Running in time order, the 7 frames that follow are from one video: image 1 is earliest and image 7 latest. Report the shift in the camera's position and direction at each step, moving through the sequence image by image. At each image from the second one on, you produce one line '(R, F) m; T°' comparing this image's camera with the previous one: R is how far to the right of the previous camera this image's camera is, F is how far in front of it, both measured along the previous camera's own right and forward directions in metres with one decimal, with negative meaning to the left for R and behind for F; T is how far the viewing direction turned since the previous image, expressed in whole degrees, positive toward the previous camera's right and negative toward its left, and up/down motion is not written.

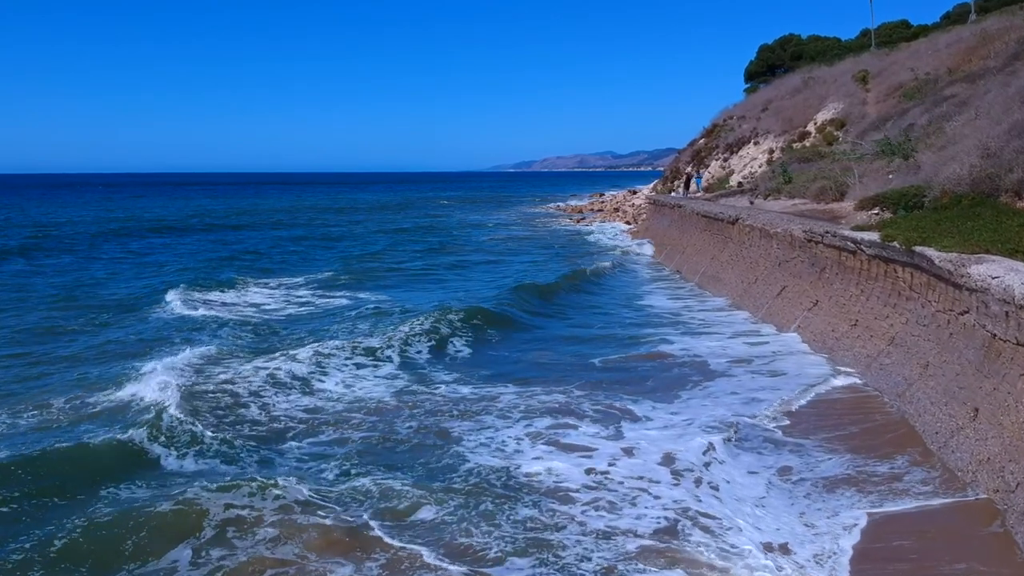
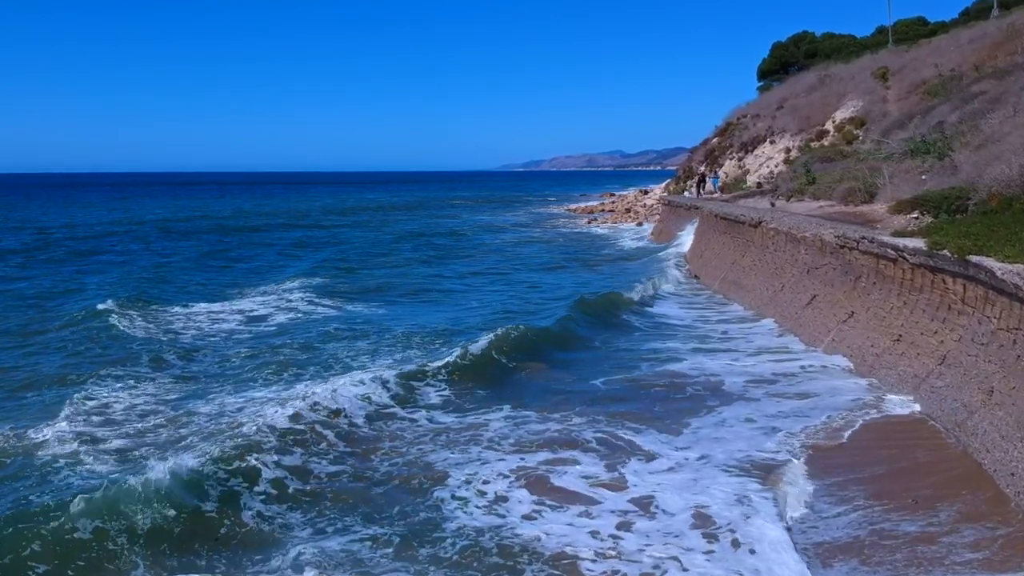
(0.0, +1.1) m; -1°
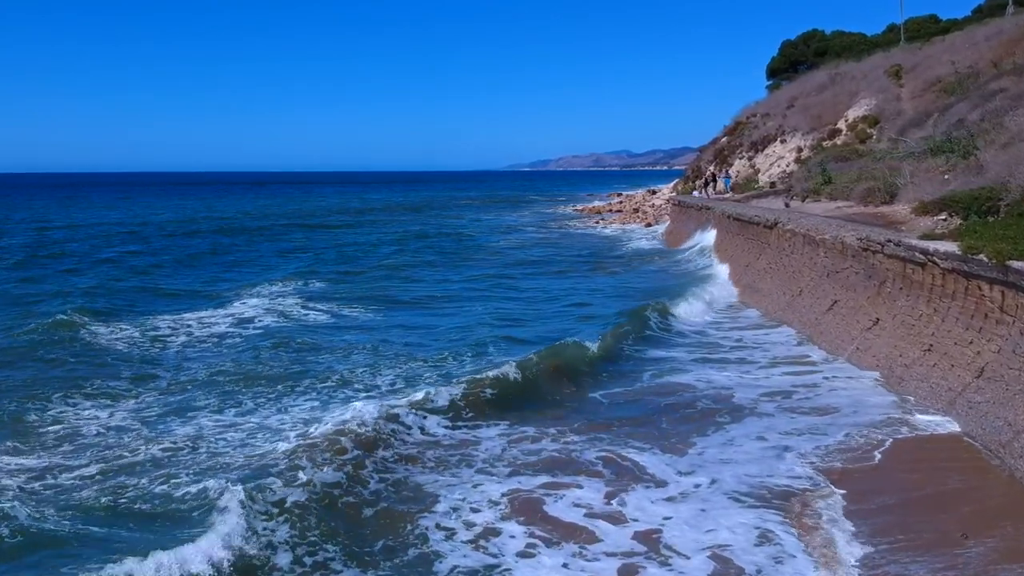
(0.0, +0.7) m; 0°
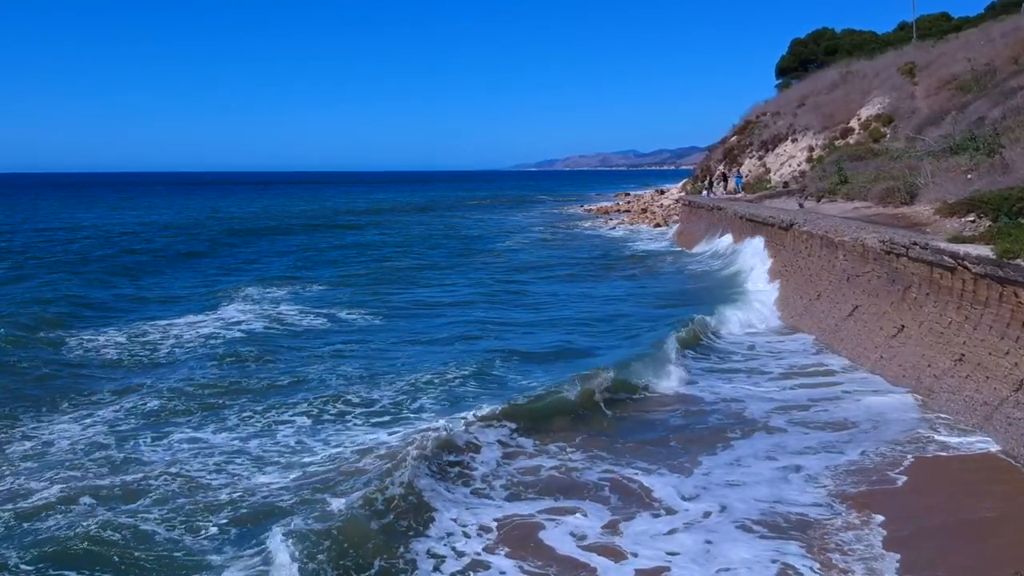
(0.0, +0.6) m; 0°
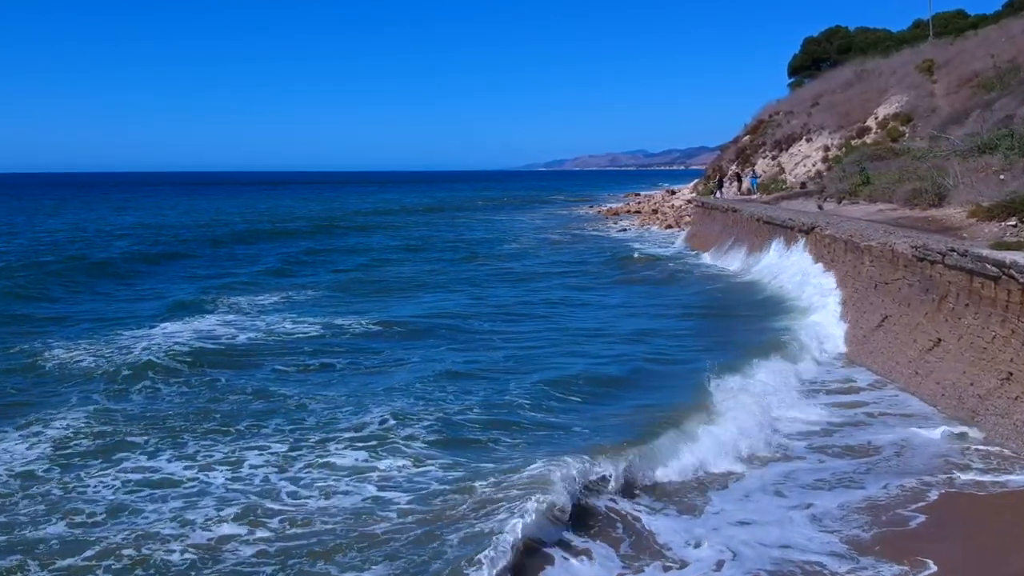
(+0.1, +0.9) m; -1°
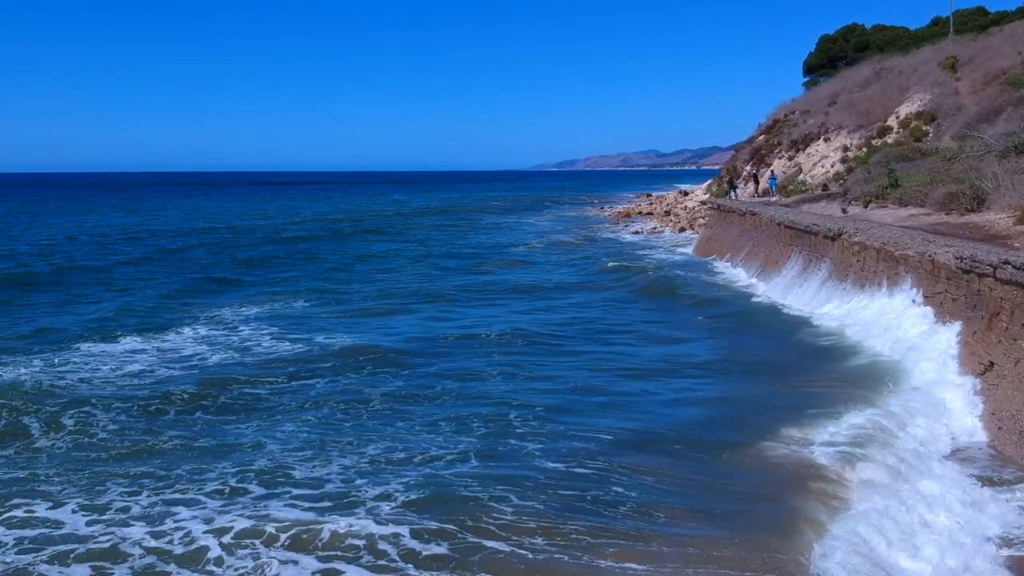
(+0.1, +1.3) m; -1°
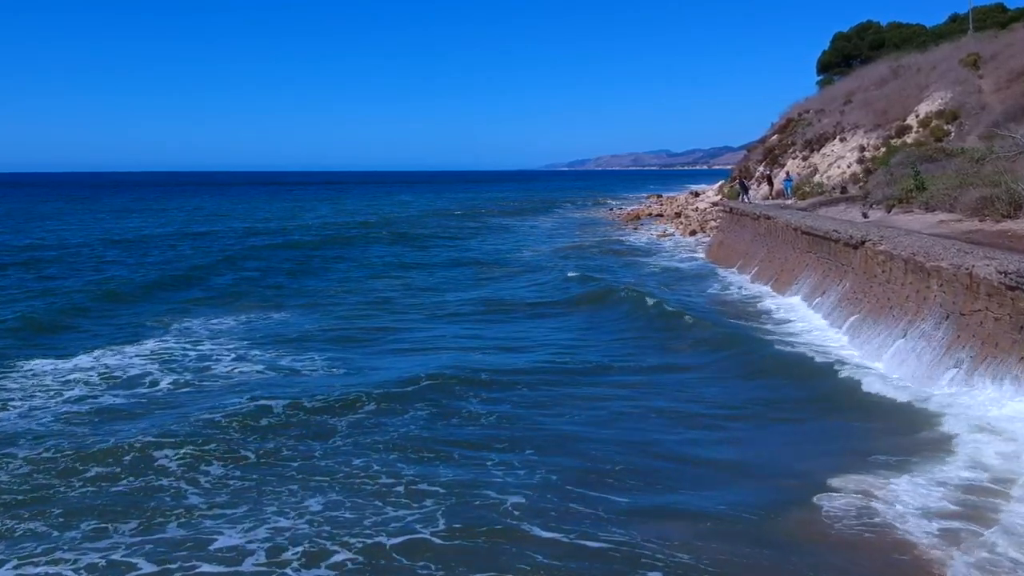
(+0.3, +1.3) m; -1°
